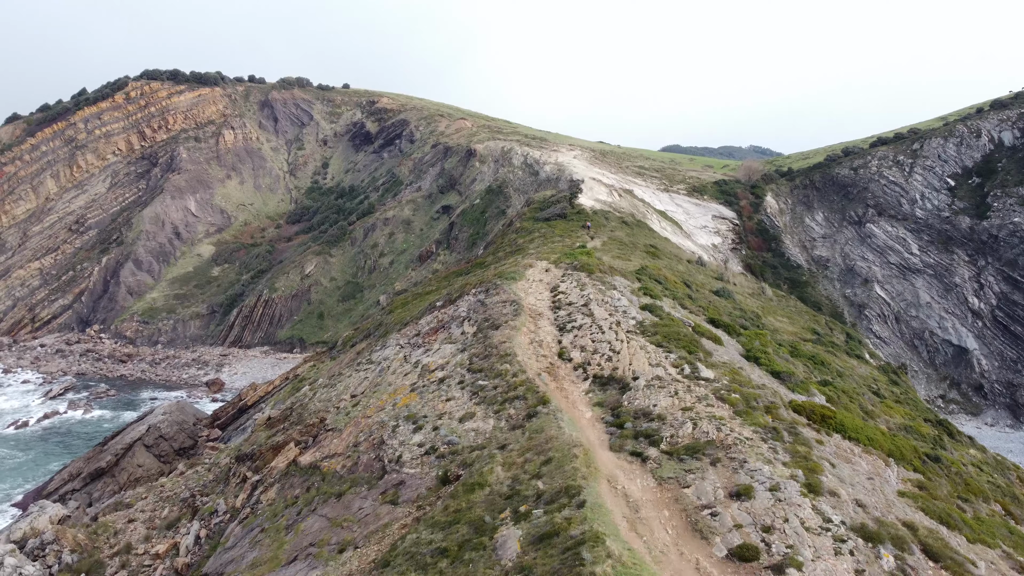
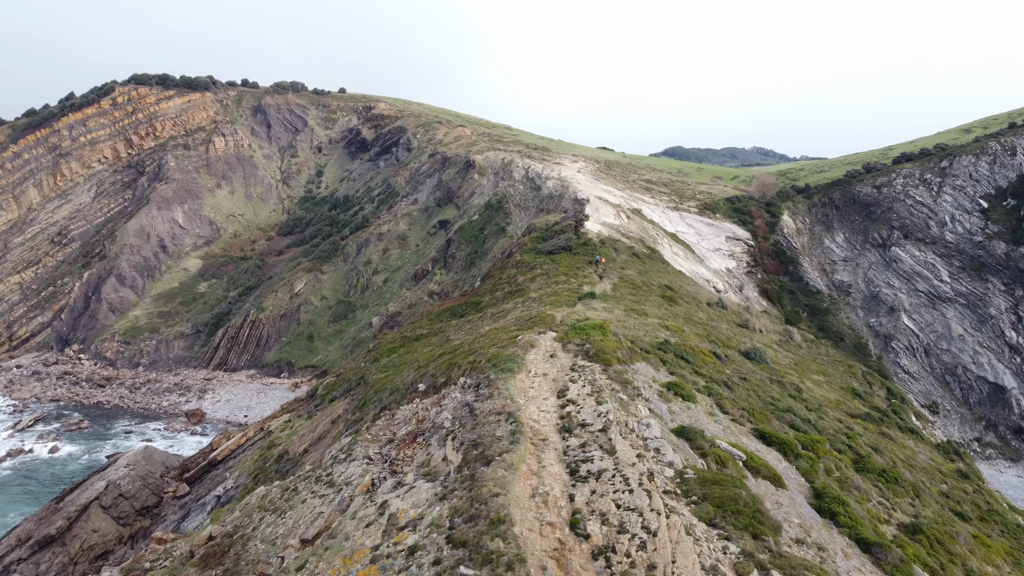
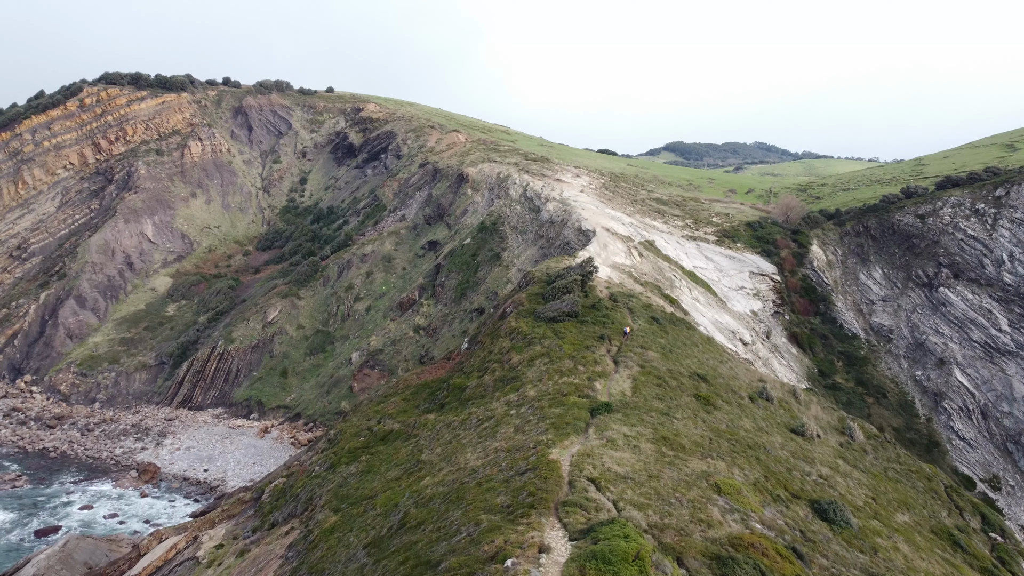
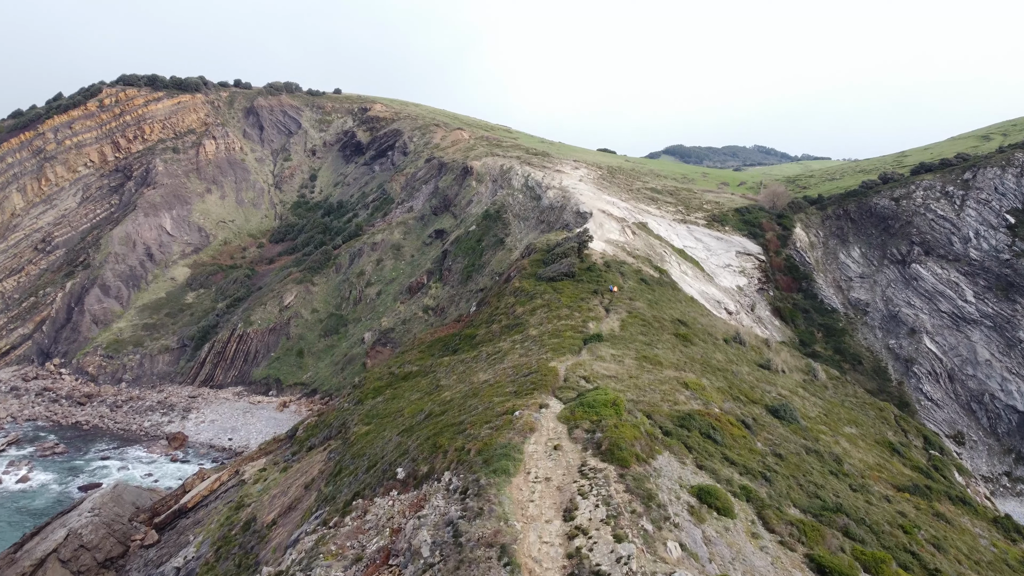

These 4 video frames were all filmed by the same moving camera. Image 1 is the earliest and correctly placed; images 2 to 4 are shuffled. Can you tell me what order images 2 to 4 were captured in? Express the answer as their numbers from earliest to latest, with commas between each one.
2, 4, 3
